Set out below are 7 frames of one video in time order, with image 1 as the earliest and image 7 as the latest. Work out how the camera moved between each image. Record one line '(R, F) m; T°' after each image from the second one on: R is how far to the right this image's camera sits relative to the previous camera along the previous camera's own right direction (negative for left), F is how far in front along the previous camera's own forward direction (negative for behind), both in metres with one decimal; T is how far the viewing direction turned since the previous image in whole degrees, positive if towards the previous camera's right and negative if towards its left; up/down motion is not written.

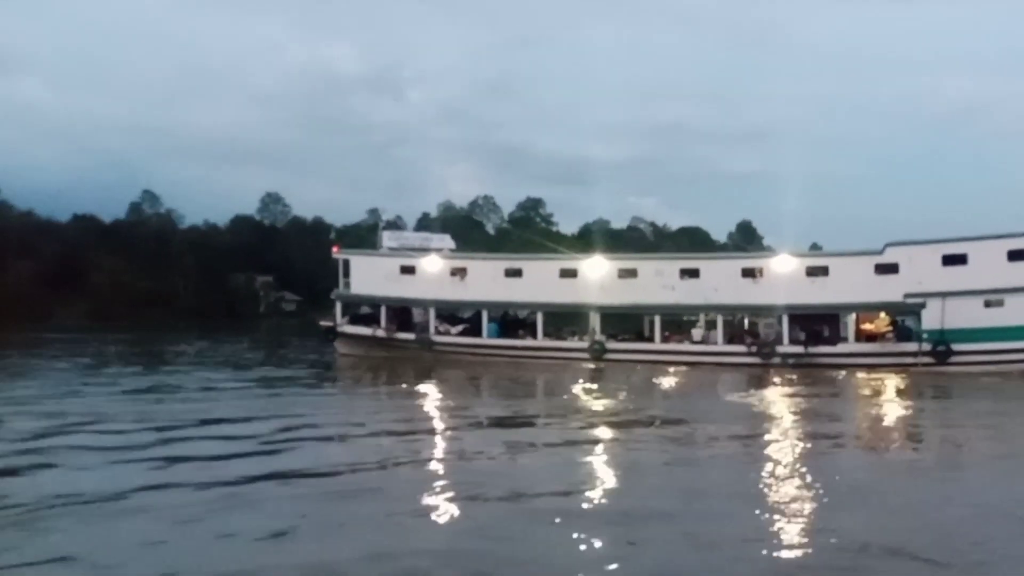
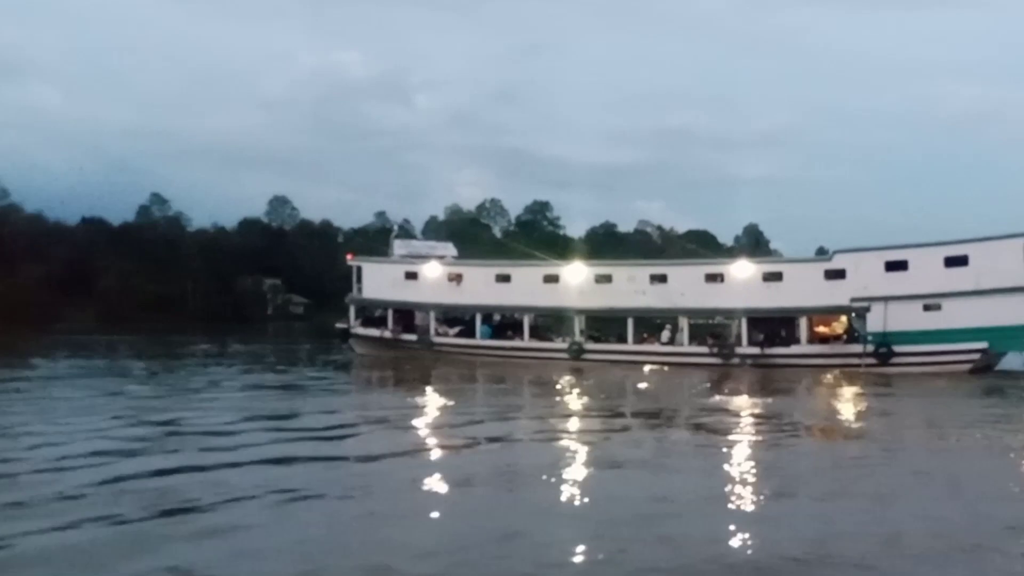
(+0.9, -1.0) m; 0°
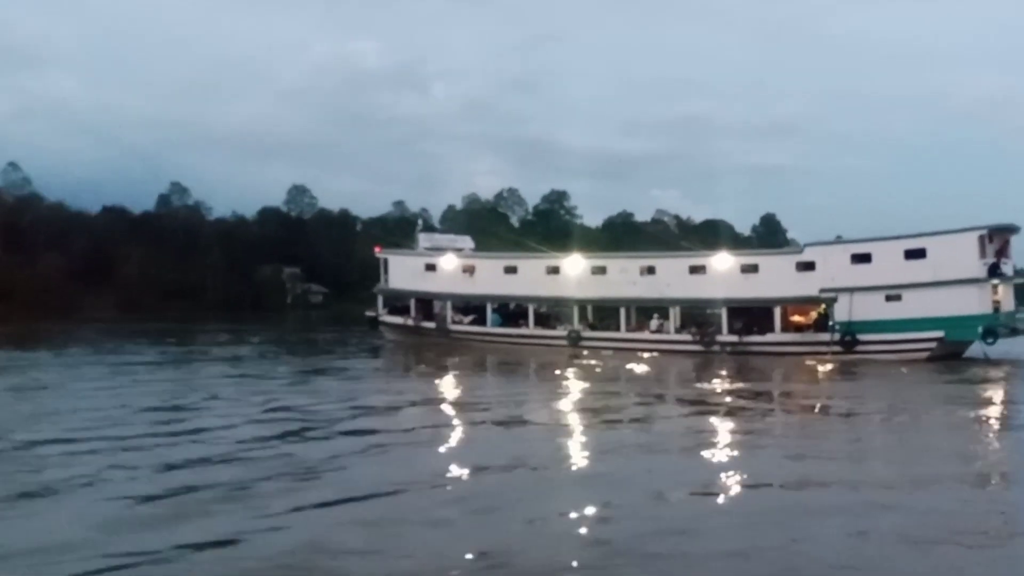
(+0.7, -1.4) m; -1°
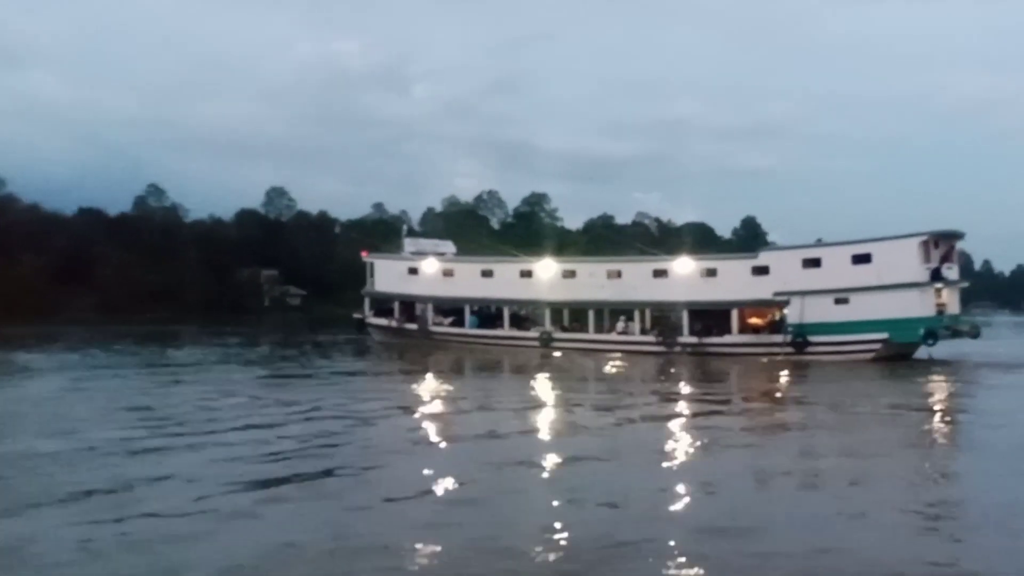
(+0.3, -1.0) m; +1°
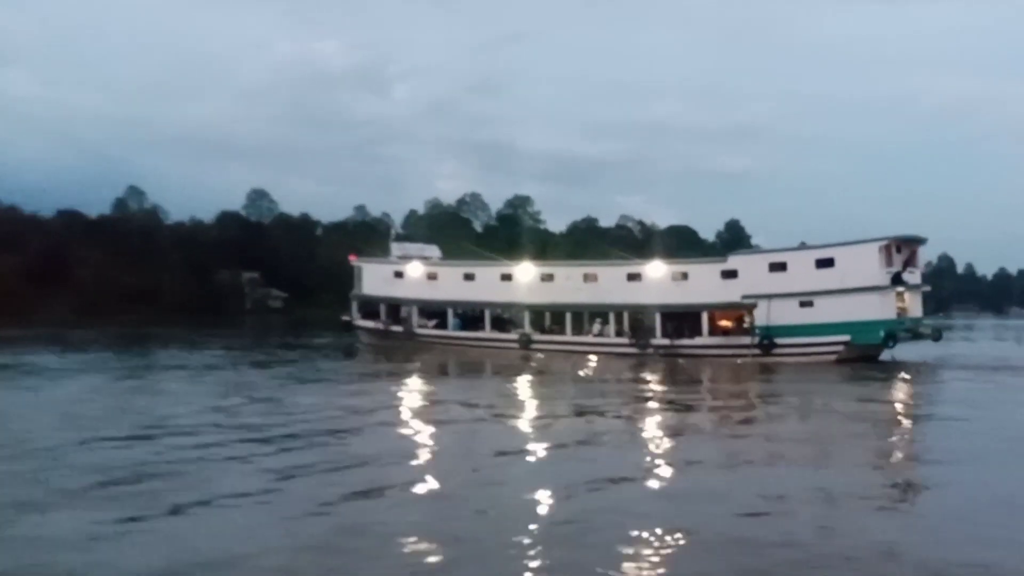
(+0.2, -0.7) m; +1°
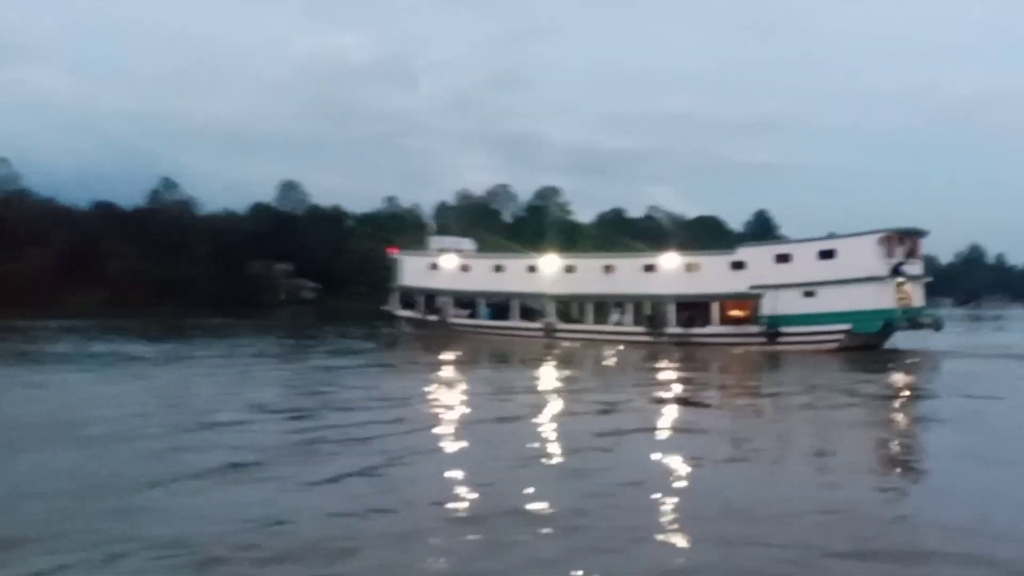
(+0.3, -1.5) m; -2°
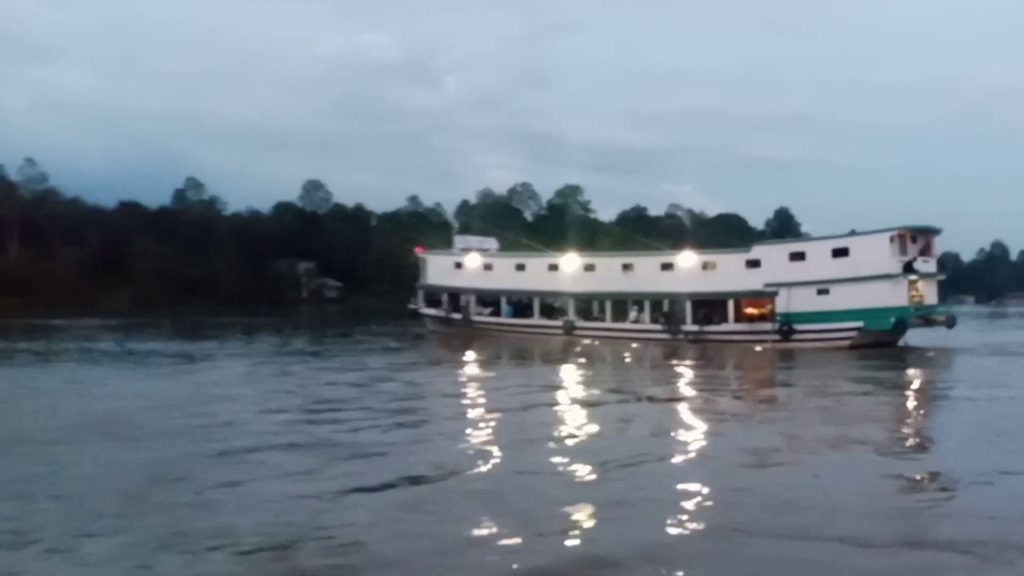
(+0.1, -0.7) m; -1°
